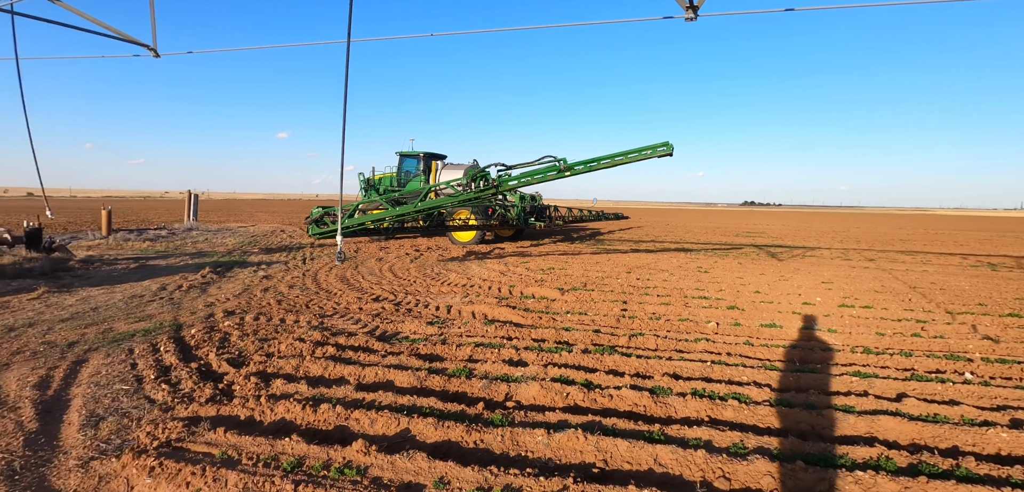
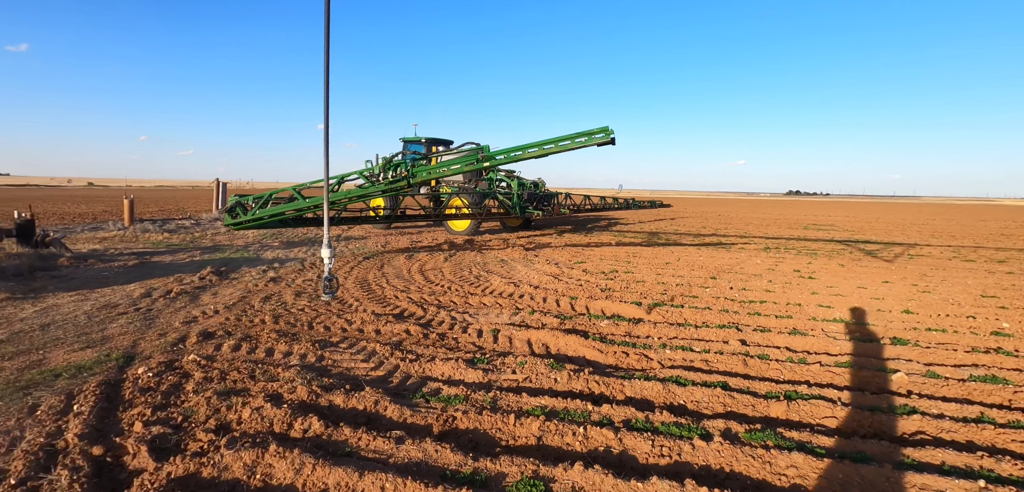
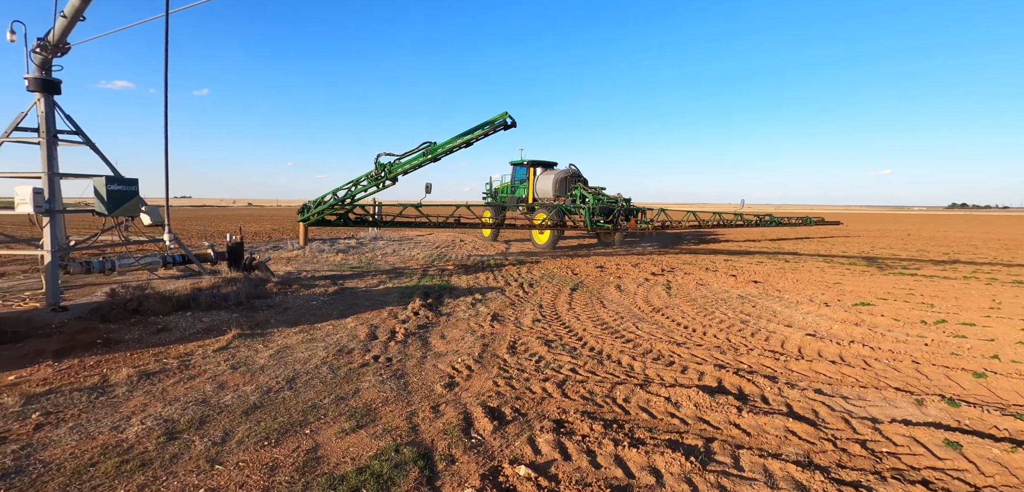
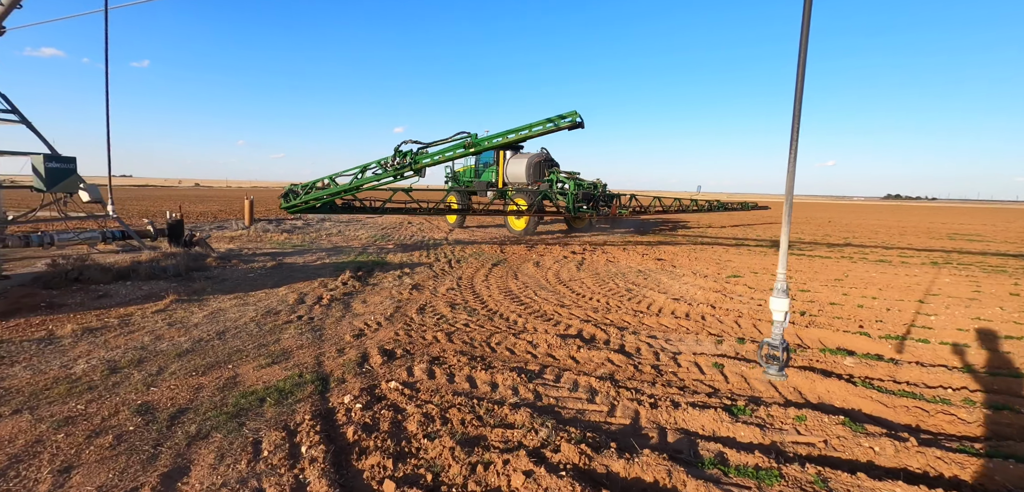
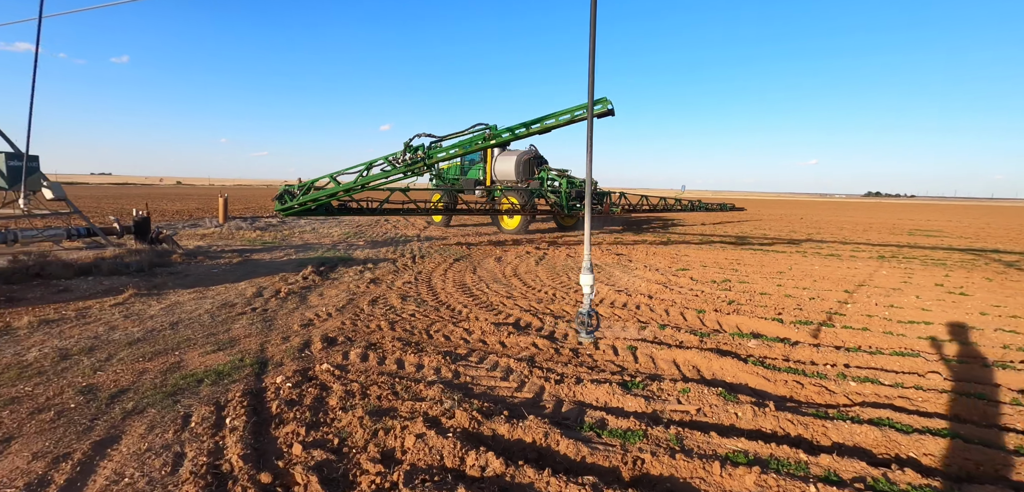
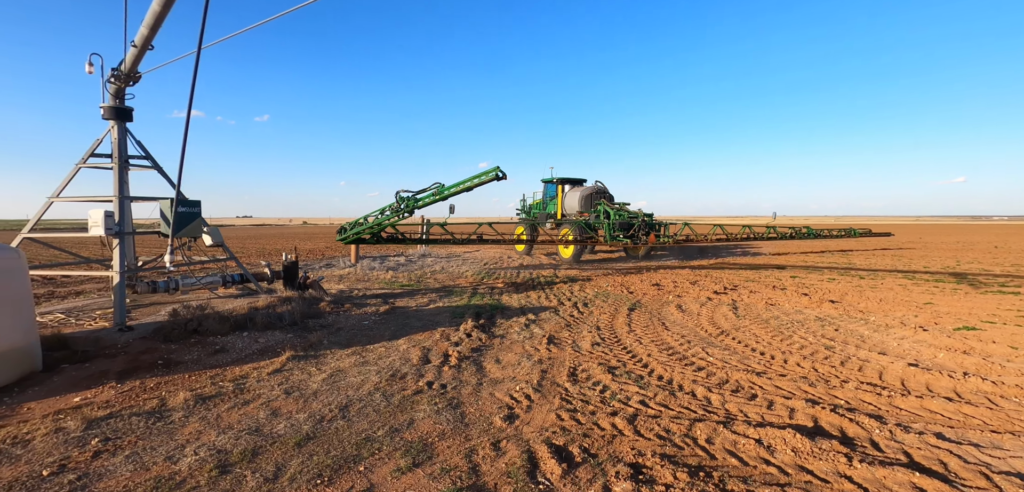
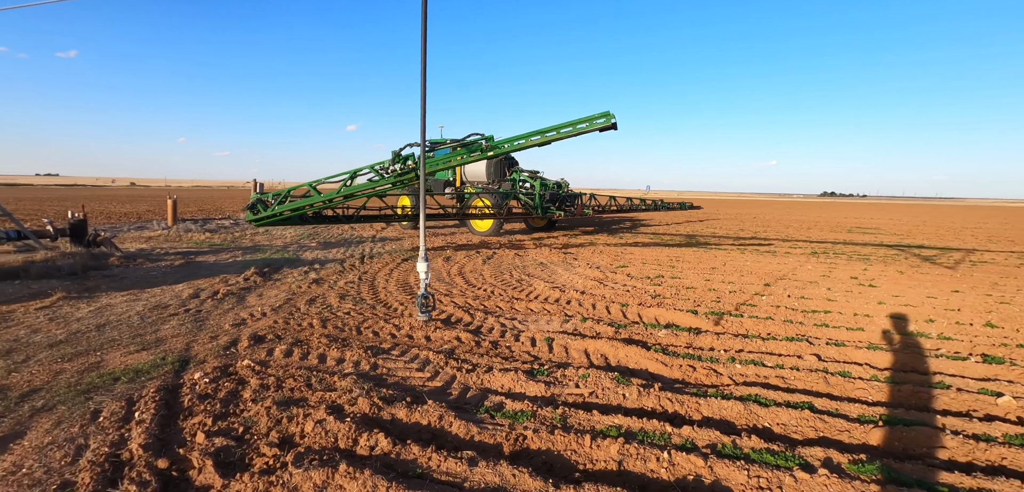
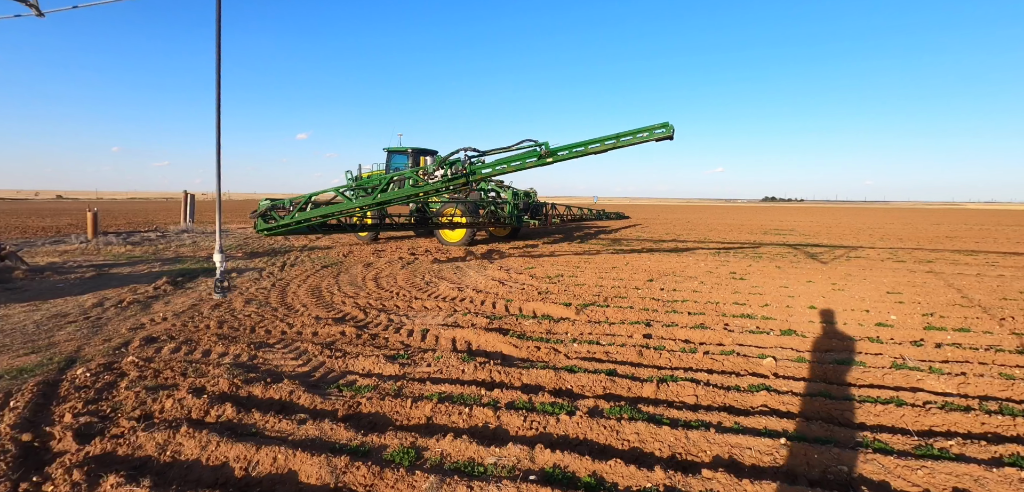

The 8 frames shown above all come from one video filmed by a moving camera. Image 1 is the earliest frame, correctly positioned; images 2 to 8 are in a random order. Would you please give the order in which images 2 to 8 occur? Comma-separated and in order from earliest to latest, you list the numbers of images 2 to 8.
8, 2, 7, 5, 4, 3, 6
